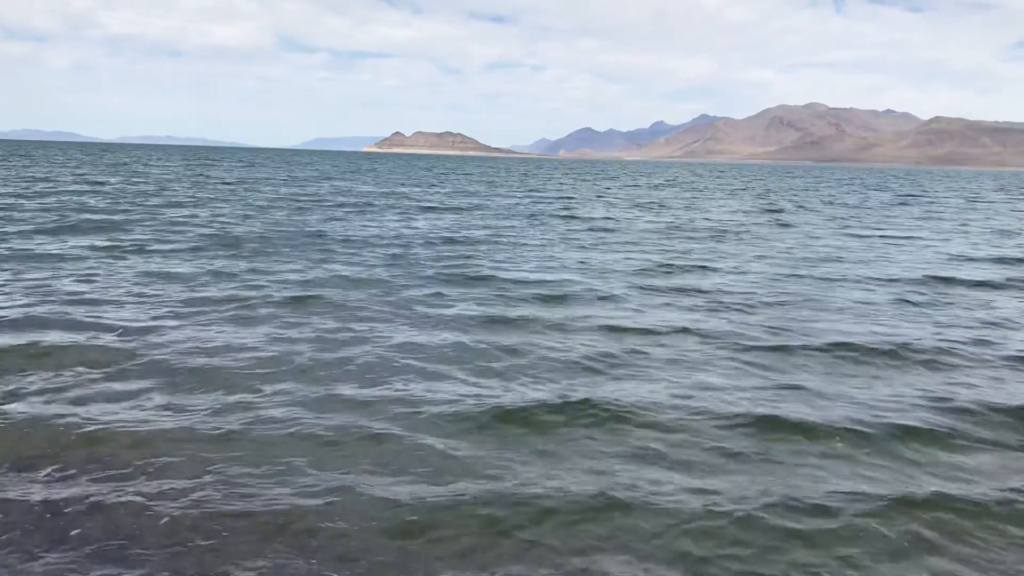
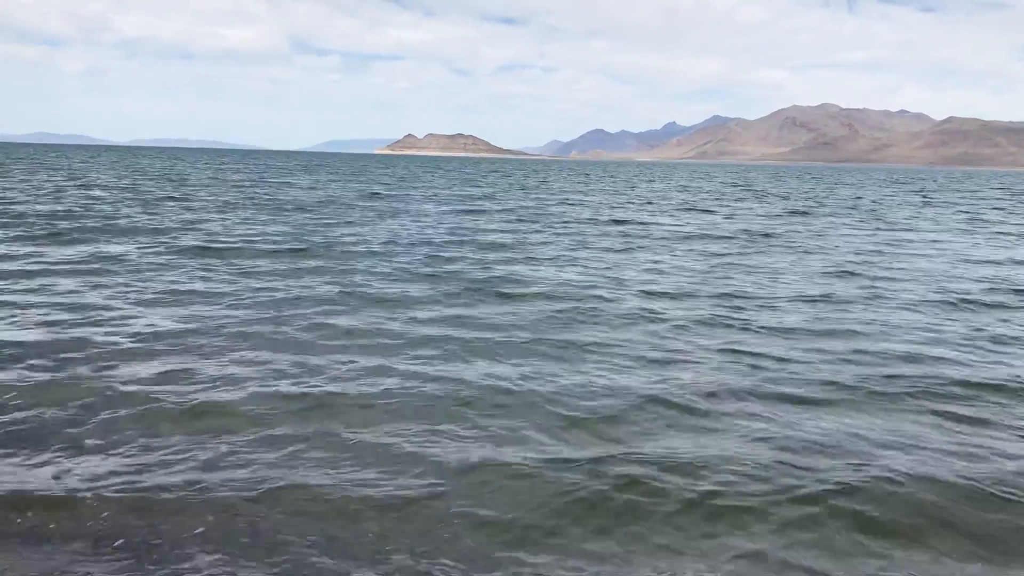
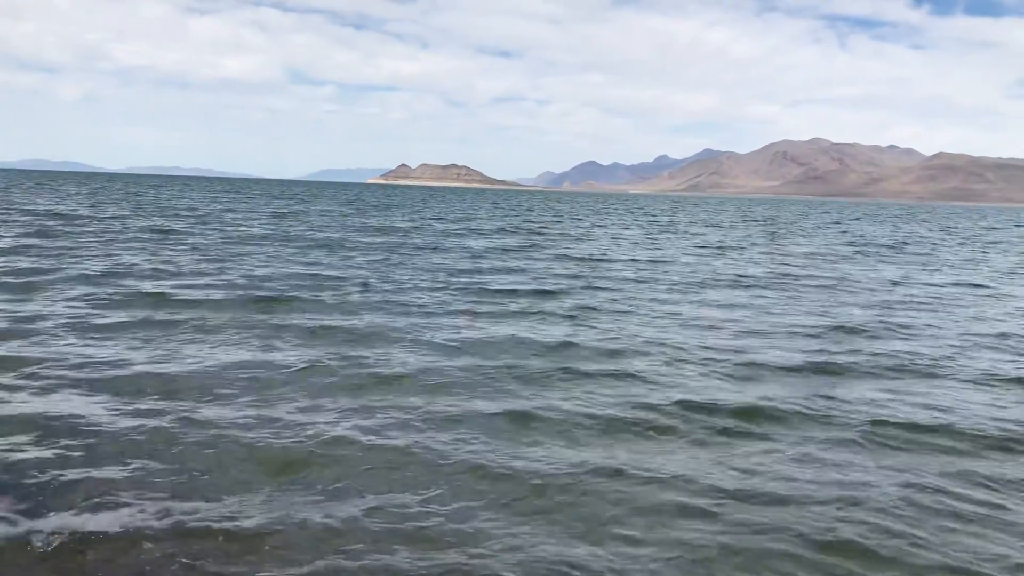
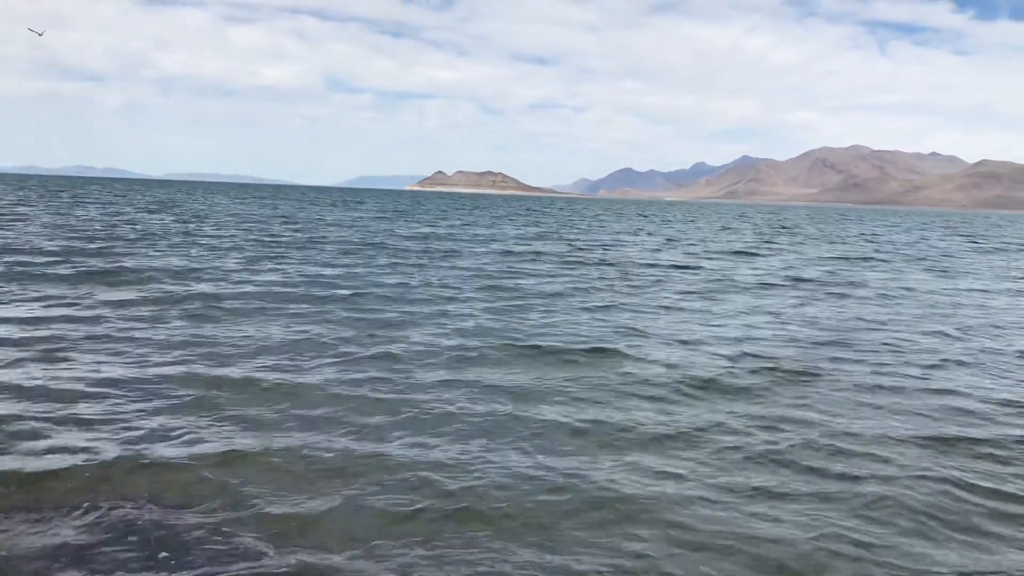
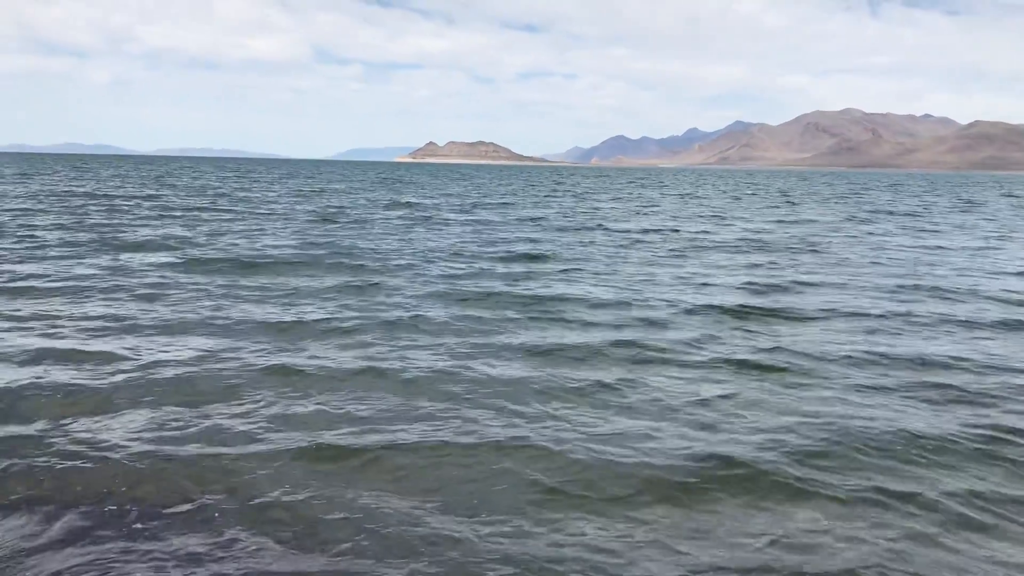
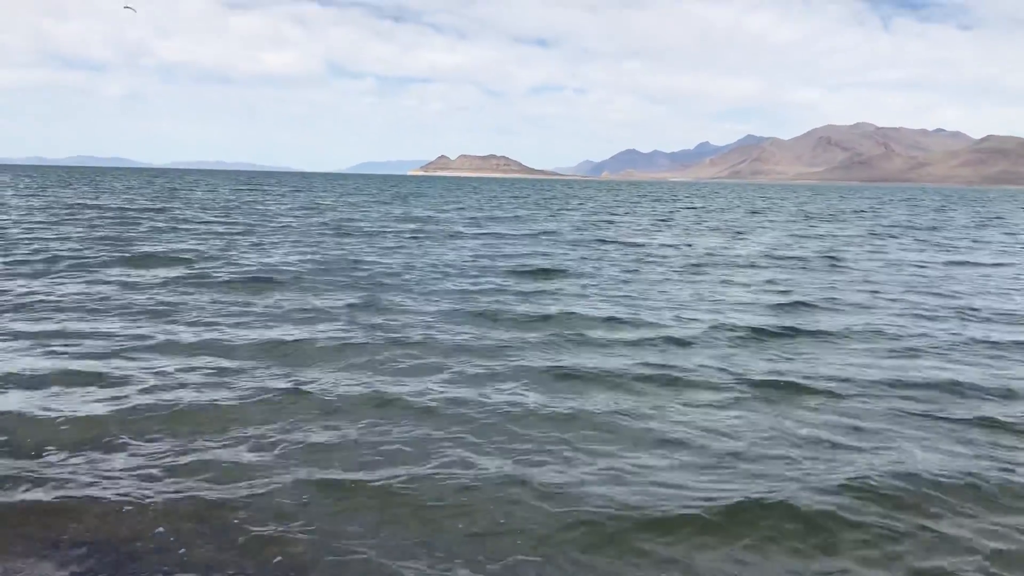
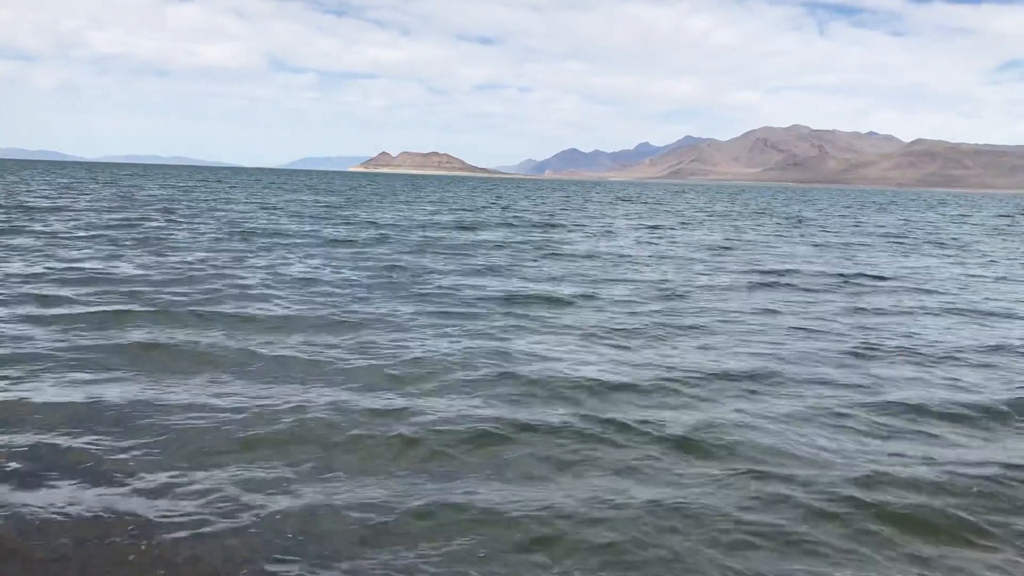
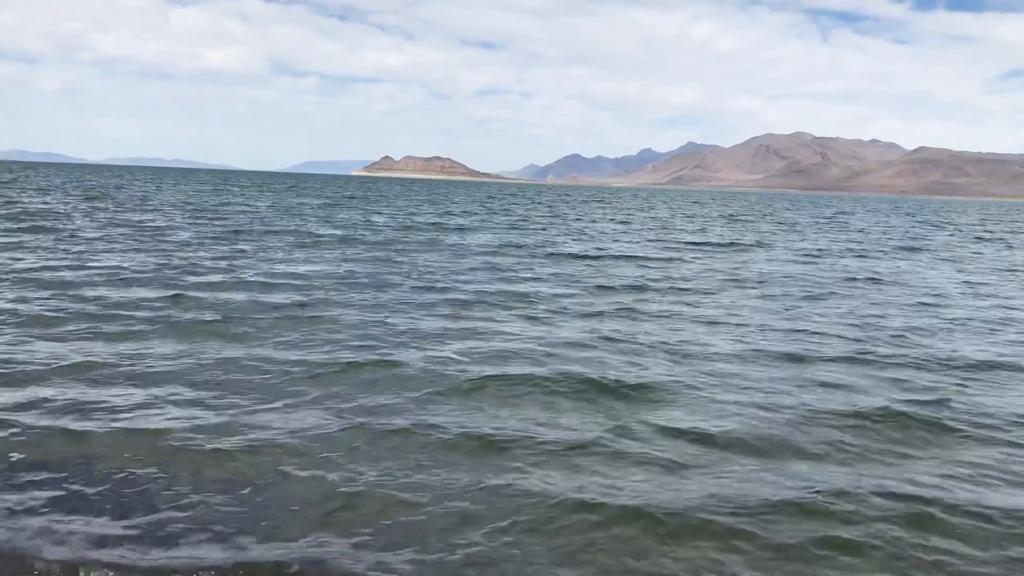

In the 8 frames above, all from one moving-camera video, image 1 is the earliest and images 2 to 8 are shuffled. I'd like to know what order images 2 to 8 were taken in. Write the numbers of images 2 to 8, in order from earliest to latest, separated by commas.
2, 5, 6, 4, 3, 8, 7
